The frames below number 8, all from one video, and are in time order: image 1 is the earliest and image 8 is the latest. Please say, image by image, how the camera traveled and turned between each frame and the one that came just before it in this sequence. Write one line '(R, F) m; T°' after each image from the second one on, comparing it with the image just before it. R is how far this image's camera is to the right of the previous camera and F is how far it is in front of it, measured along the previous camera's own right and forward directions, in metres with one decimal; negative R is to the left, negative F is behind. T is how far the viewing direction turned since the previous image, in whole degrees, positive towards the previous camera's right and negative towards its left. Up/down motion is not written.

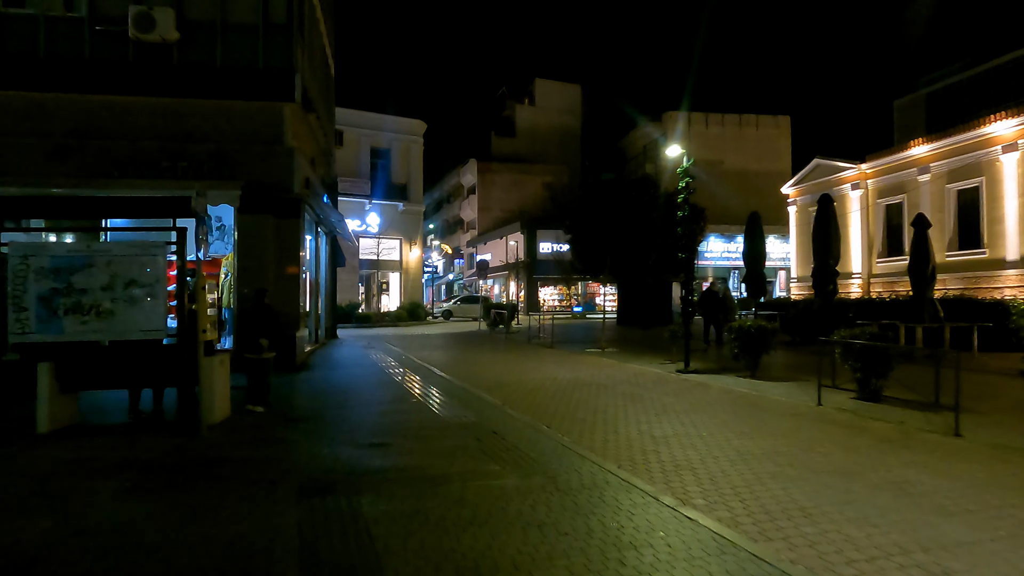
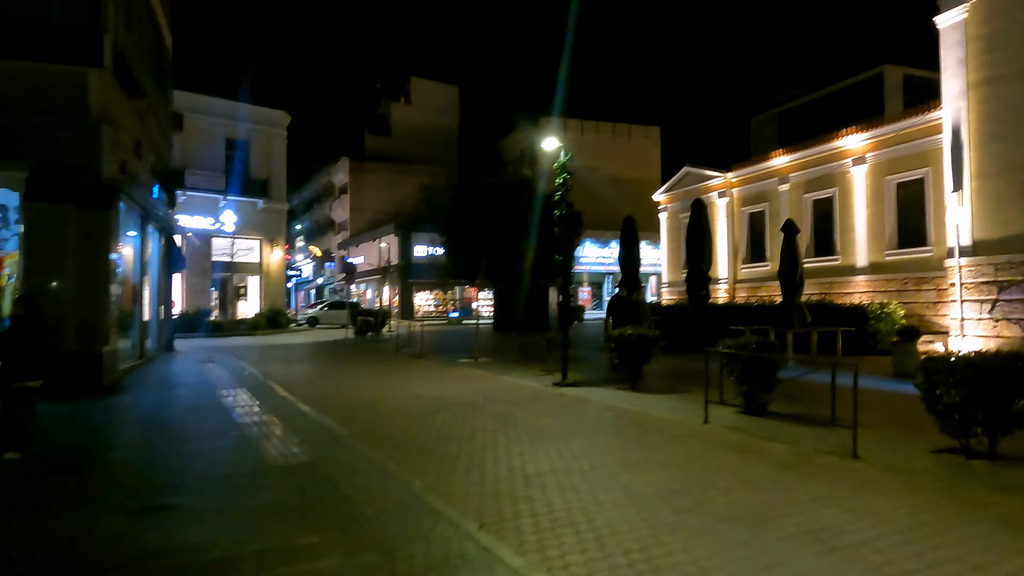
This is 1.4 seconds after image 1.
(+0.3, +1.4) m; +10°
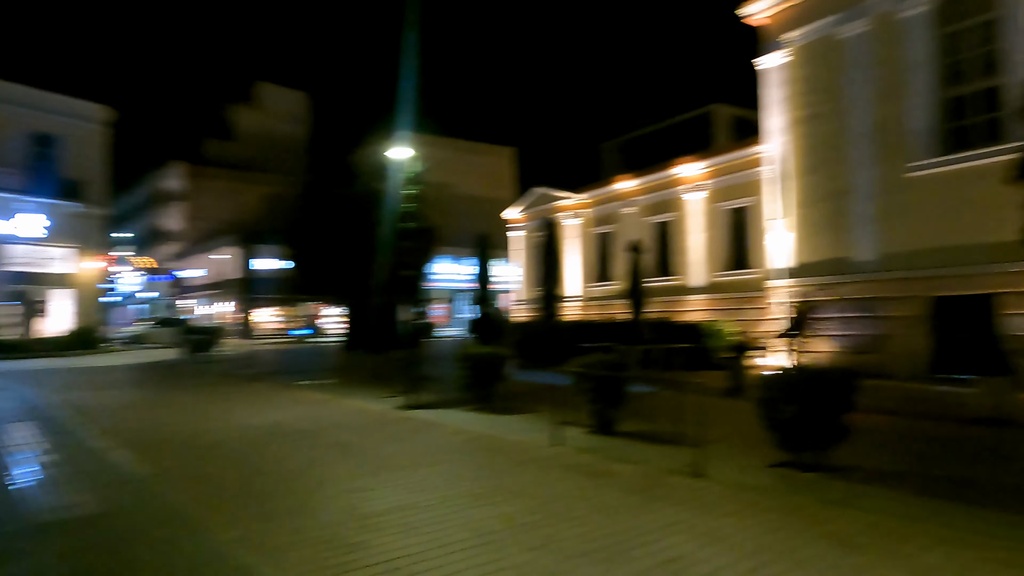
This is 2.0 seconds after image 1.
(+0.1, +0.5) m; +12°
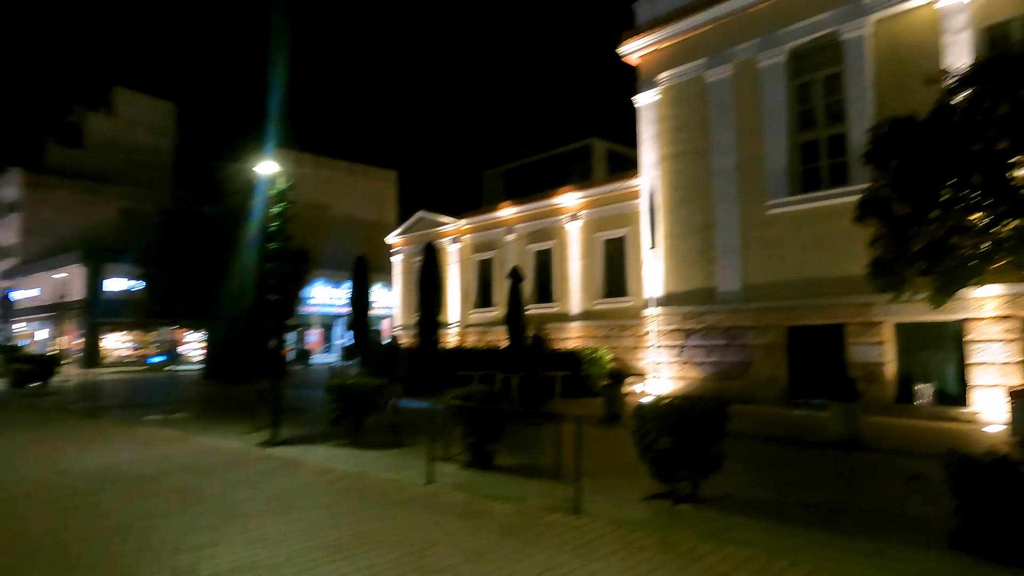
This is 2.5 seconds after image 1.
(+0.1, +0.4) m; +10°
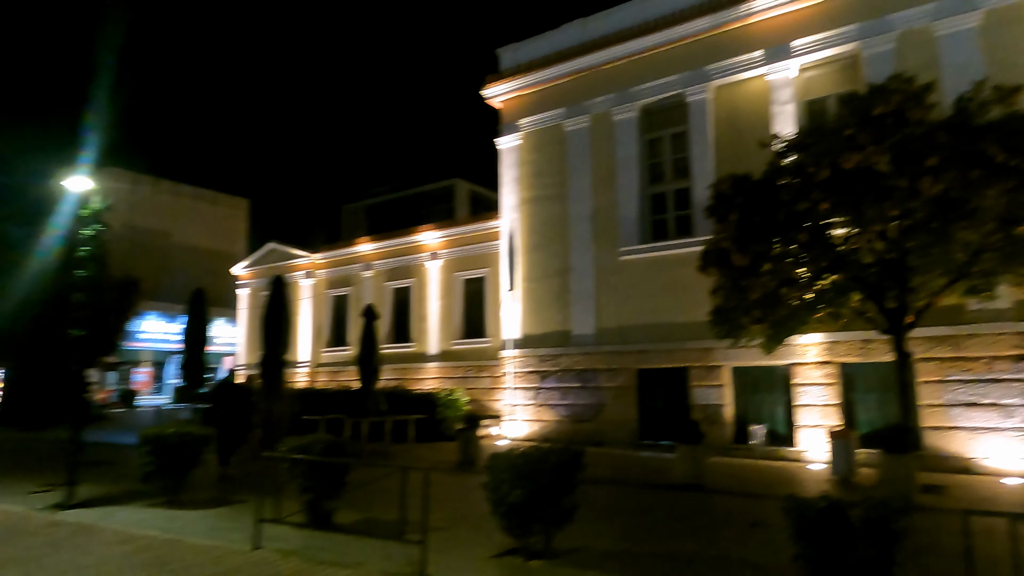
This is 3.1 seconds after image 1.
(+0.1, +0.4) m; +12°
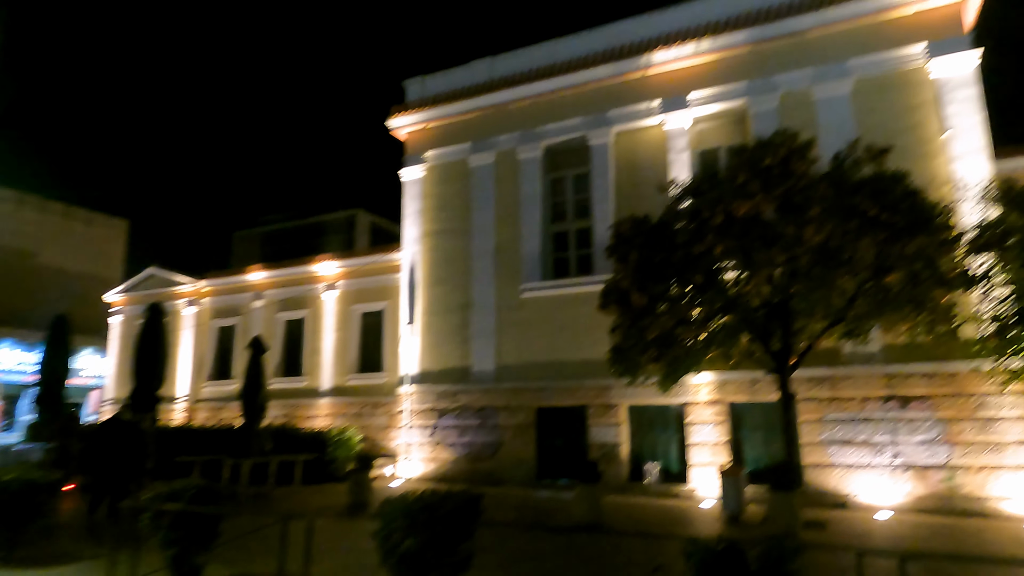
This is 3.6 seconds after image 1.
(0.0, +0.3) m; +9°
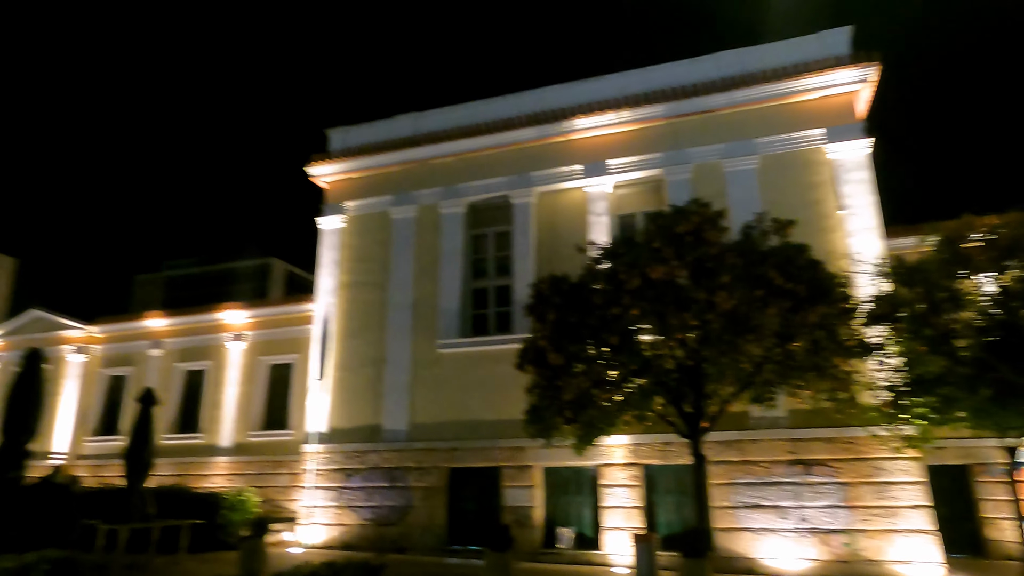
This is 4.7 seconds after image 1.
(+0.1, +0.2) m; +7°
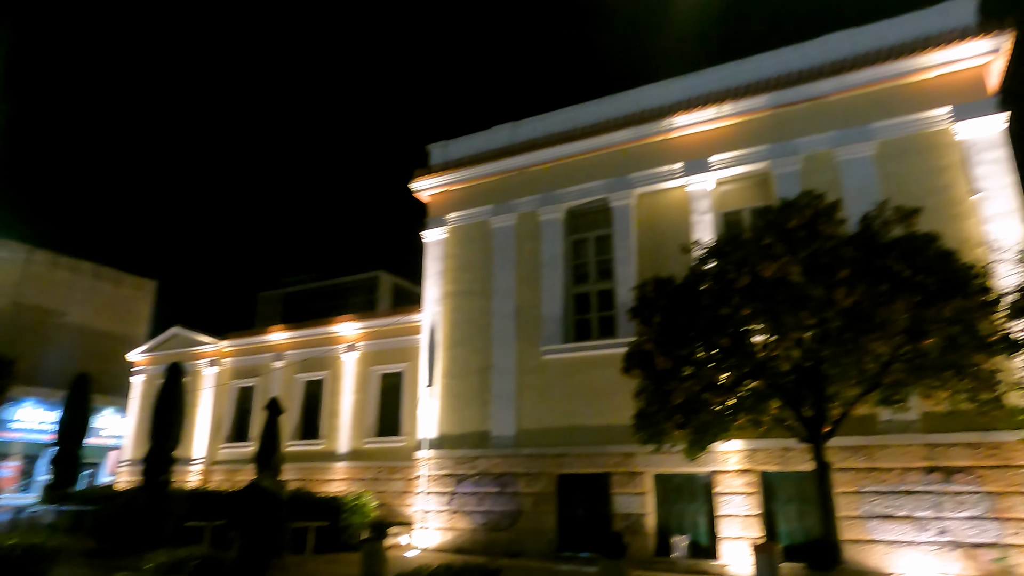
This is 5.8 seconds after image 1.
(0.0, 0.0) m; -9°
